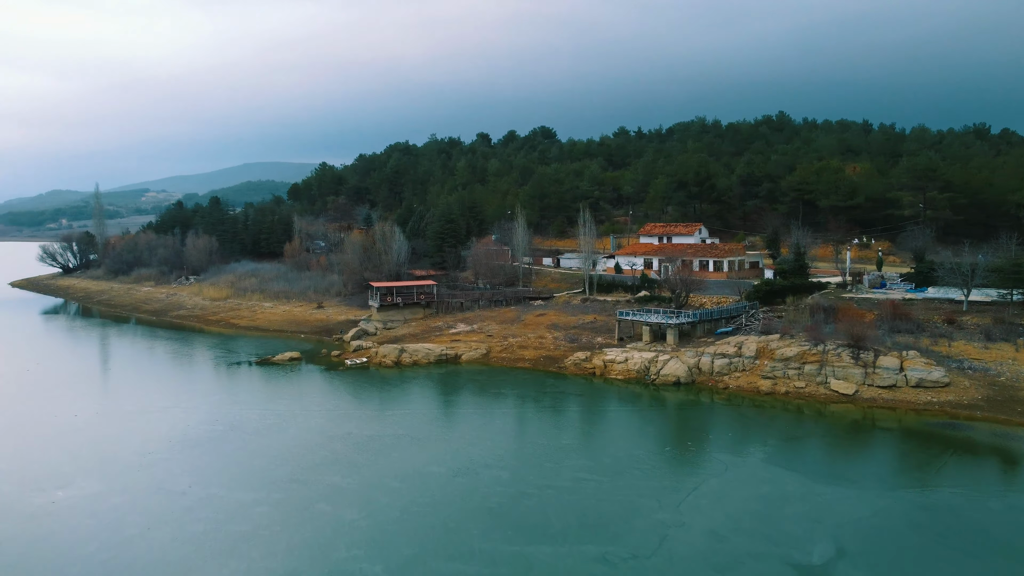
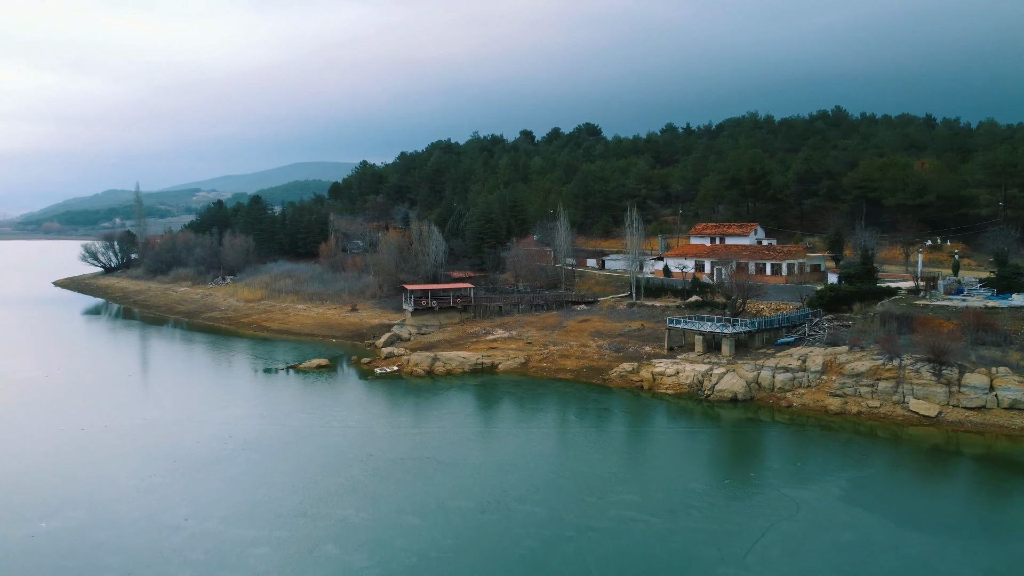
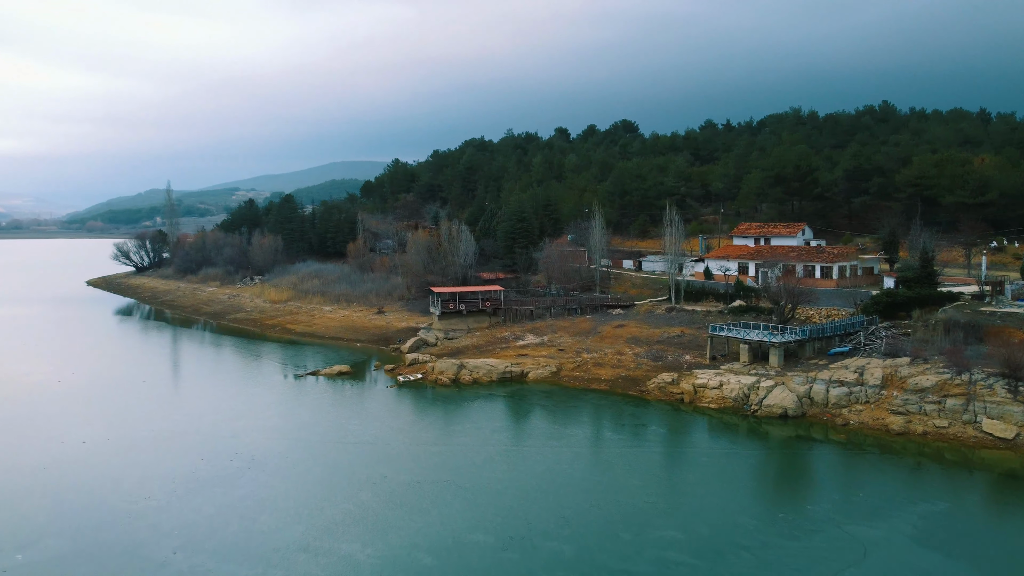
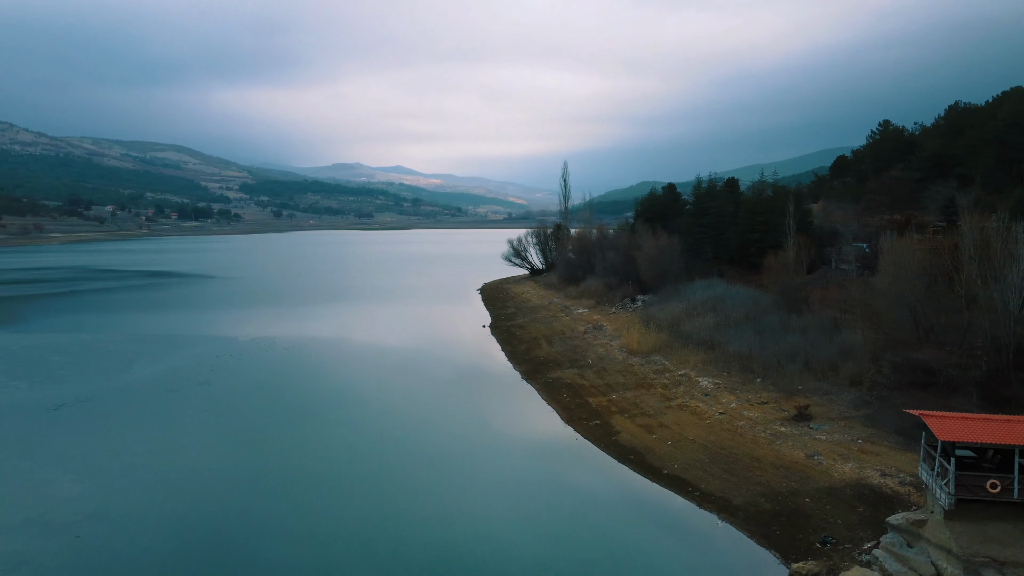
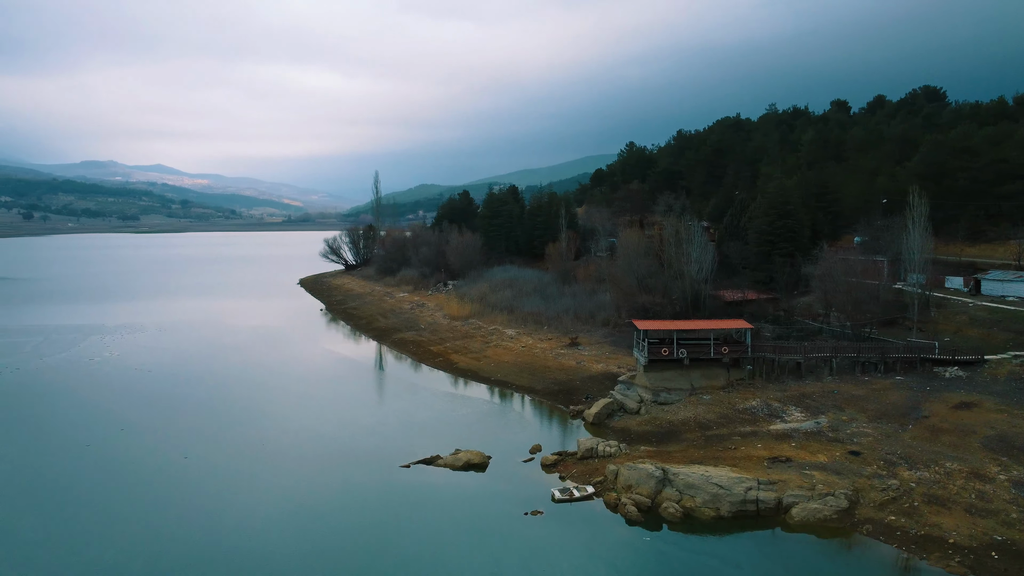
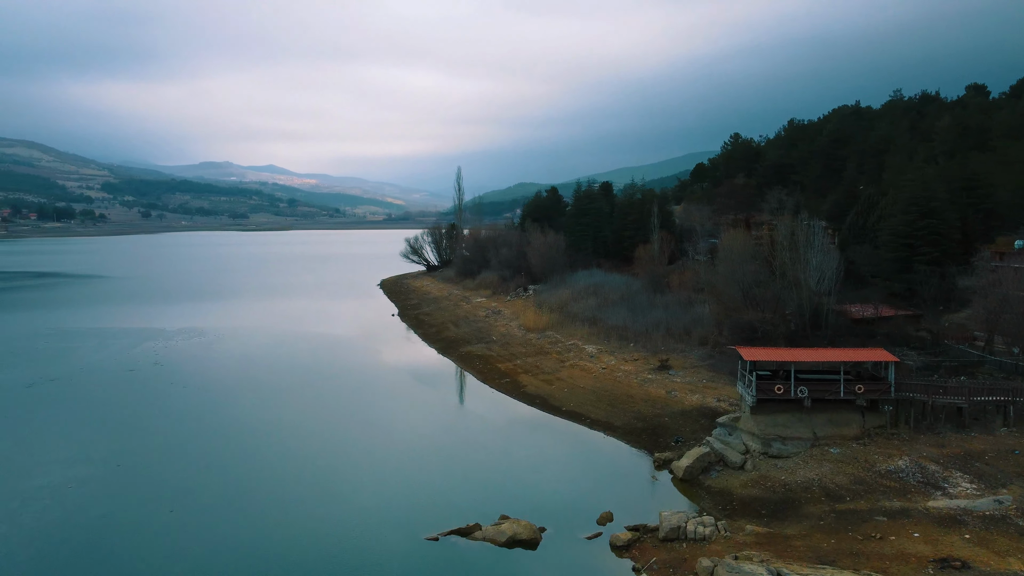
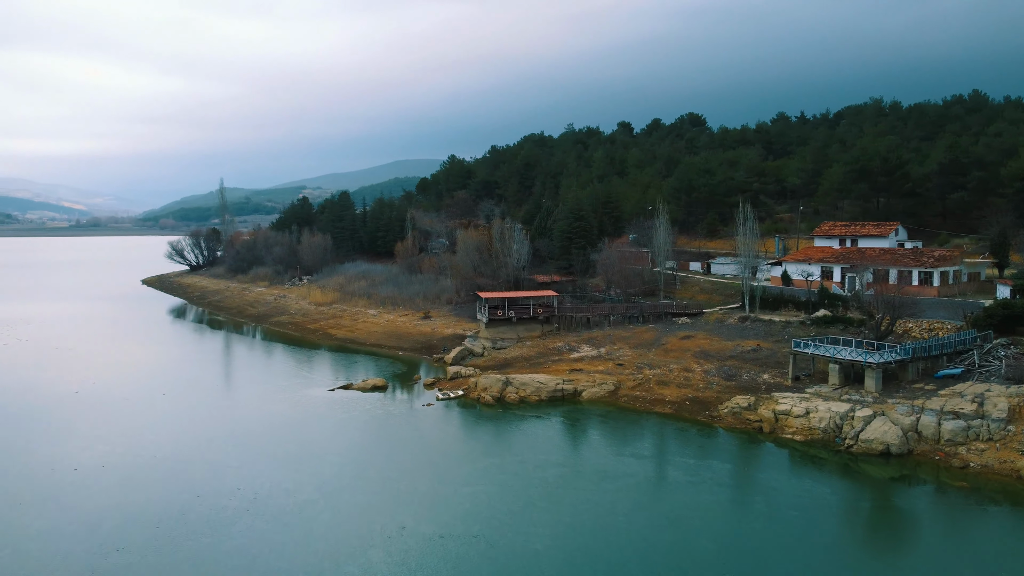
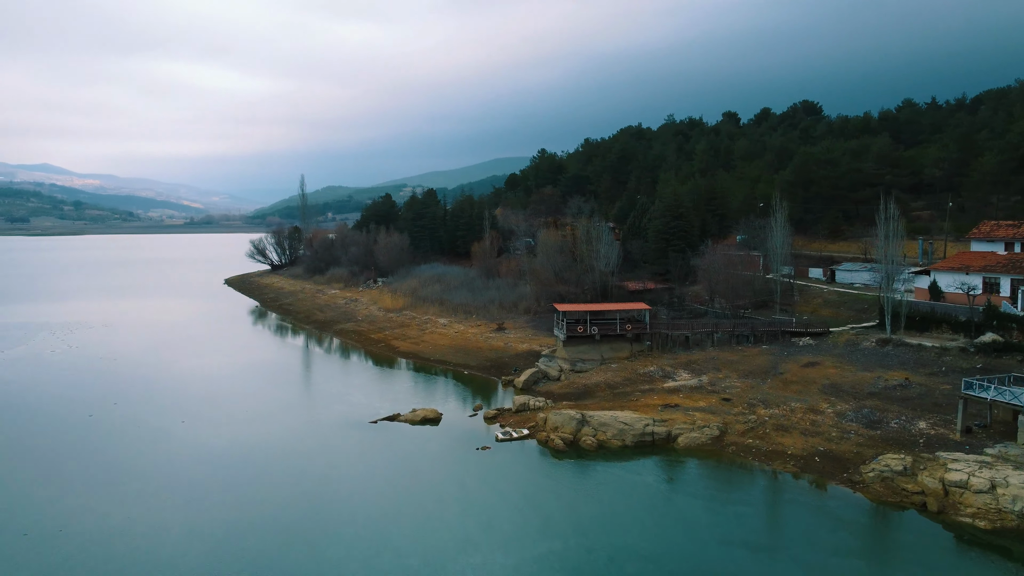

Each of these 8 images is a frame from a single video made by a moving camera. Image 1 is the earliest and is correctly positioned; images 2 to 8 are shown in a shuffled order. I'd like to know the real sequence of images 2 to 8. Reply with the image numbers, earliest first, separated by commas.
2, 3, 7, 8, 5, 6, 4
